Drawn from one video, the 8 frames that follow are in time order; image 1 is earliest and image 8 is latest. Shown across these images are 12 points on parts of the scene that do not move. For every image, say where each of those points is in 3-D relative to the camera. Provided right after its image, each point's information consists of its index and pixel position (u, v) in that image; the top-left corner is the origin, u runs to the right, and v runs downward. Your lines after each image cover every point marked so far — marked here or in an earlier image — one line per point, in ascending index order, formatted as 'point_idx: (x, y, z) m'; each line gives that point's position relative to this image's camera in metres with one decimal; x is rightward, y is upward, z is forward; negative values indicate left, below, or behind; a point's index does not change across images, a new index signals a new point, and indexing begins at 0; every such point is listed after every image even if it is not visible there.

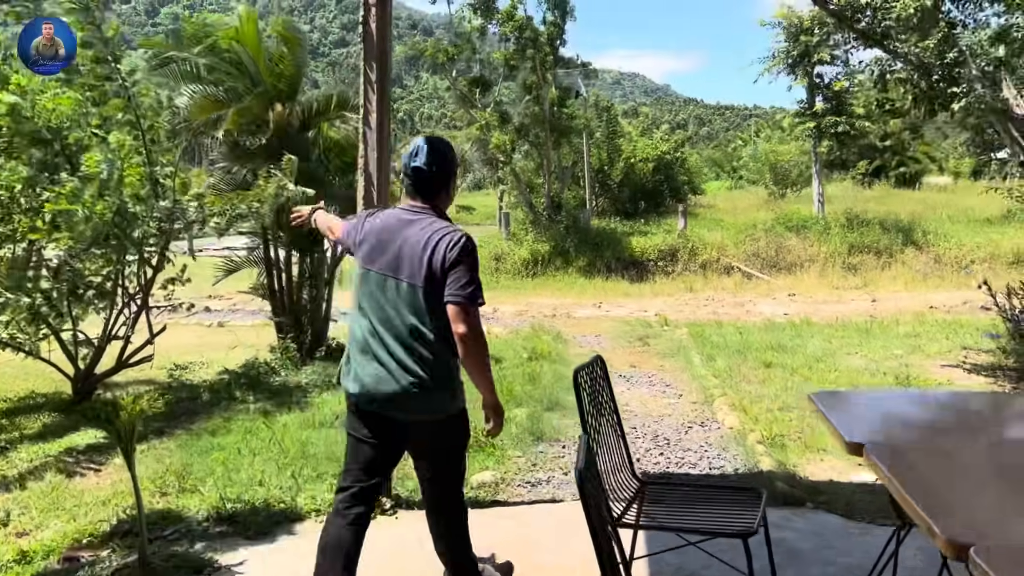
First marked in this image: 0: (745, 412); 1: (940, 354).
0: (+1.5, -0.8, +5.7) m
1: (+3.8, -0.6, +7.7) m
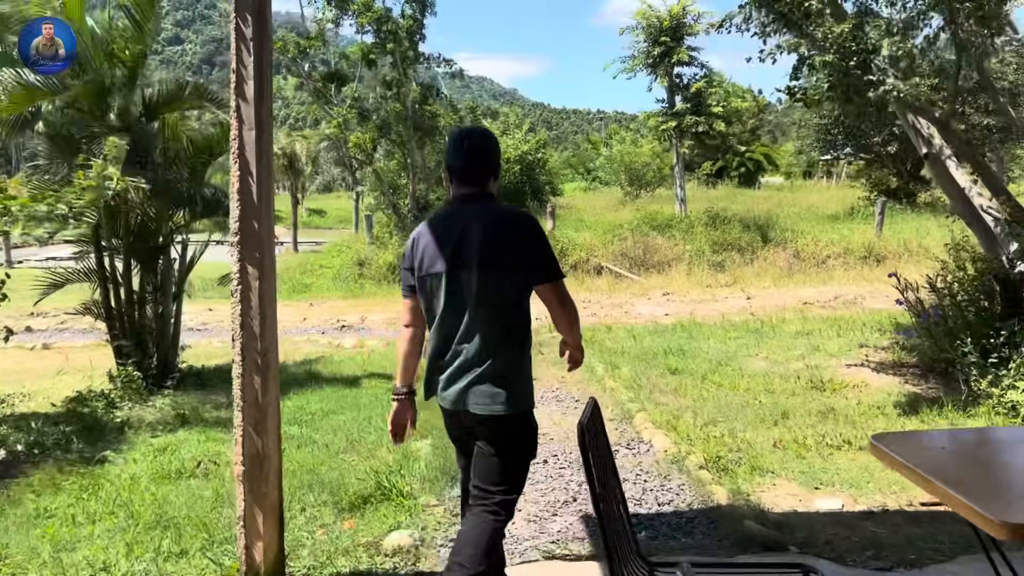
0: (+1.0, -0.8, +5.1) m
1: (+2.9, -0.6, +7.5) m
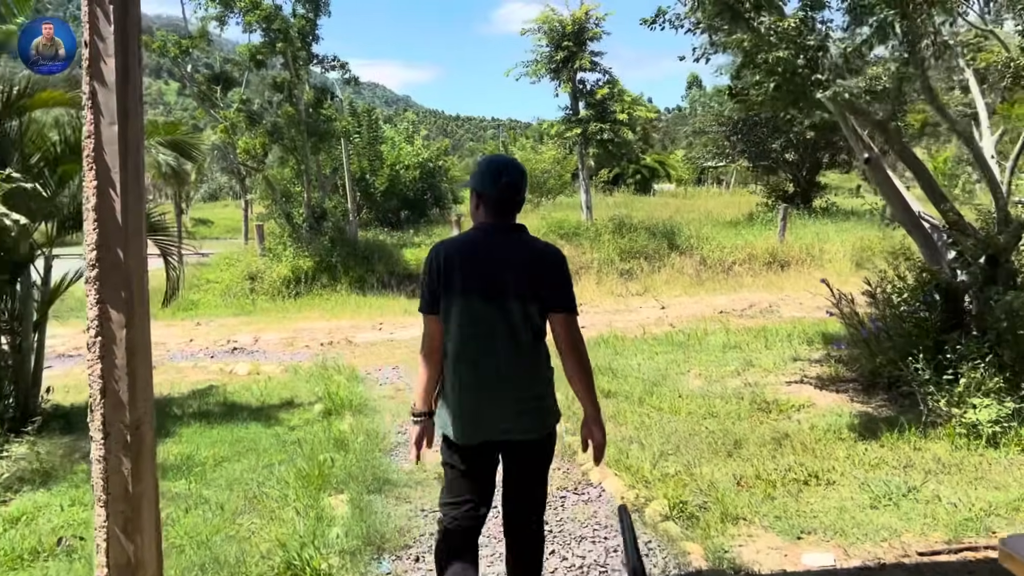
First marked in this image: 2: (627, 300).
0: (+0.6, -1.0, +4.6) m
1: (+2.2, -0.7, +7.1) m
2: (+1.8, -0.2, +13.5) m
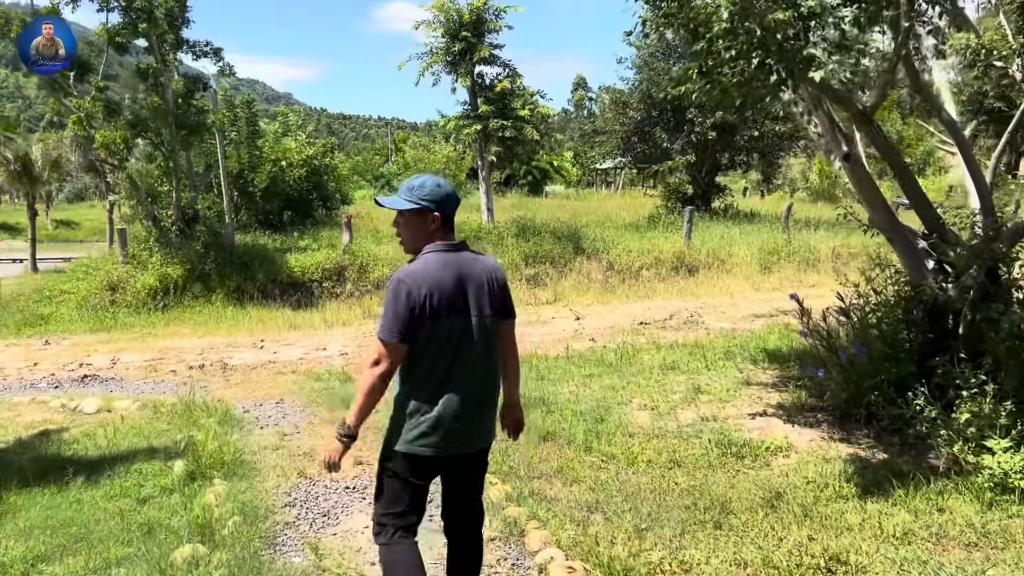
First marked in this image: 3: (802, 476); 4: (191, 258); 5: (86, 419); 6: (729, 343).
0: (+0.3, -1.1, +3.4) m
1: (+1.6, -0.8, +6.2) m
2: (+0.4, -0.3, +12.5) m
3: (+1.5, -1.0, +4.5) m
4: (-5.9, +0.6, +15.9) m
5: (-3.6, -1.1, +7.2) m
6: (+2.1, -0.5, +8.5) m
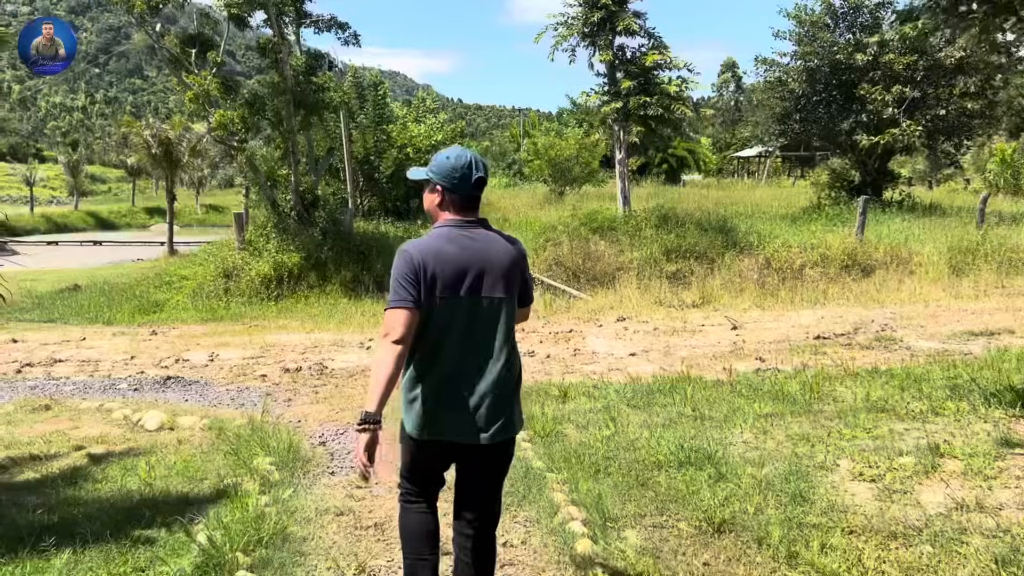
0: (+0.7, -1.2, +1.7) m
1: (+2.4, -0.9, +4.2) m
2: (+2.1, -0.3, +10.6) m
3: (+2.0, -1.1, +2.6) m
4: (-3.6, +0.7, +15.0) m
5: (-2.6, -1.1, +6.0) m
6: (+3.3, -0.6, +6.4) m
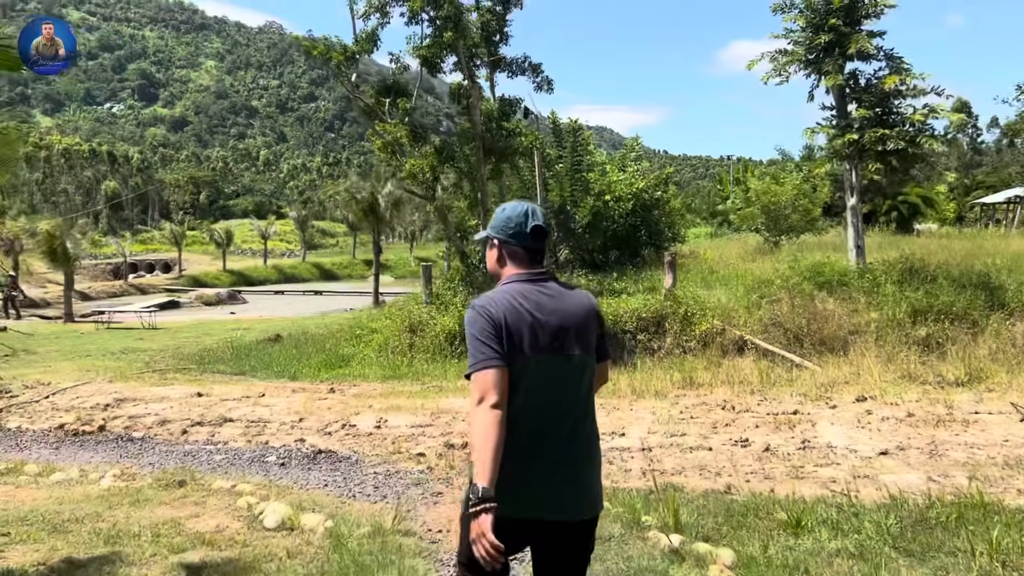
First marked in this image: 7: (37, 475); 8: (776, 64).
0: (+0.7, -1.3, 0.0) m
1: (+2.9, -1.2, +2.0) m
2: (+4.2, -1.0, +8.3) m
3: (+2.2, -1.3, +0.5) m
4: (-0.3, -0.2, +13.9) m
5: (-1.5, -1.4, +4.9) m
6: (+4.3, -1.1, +3.9) m
7: (-4.0, -1.6, +7.3) m
8: (+4.2, +3.6, +13.8) m
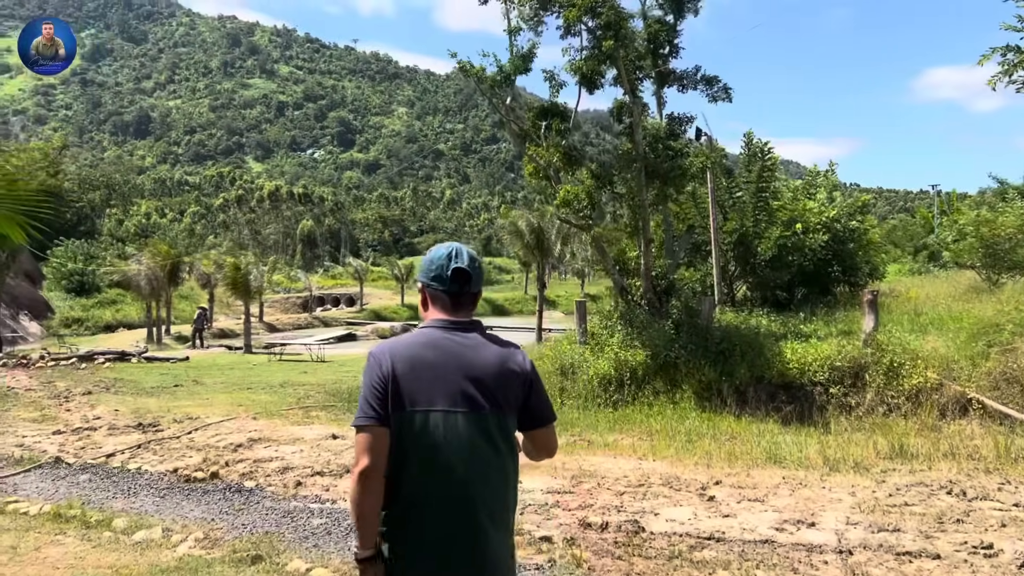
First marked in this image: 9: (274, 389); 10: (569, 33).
0: (+0.2, -1.3, -1.6) m
1: (+2.8, -1.3, -0.1) m
2: (+5.3, -1.4, +5.9) m
3: (+1.8, -1.3, -1.4) m
4: (+2.1, -0.8, +12.3) m
5: (-0.9, -1.6, +3.7) m
6: (+4.5, -1.3, +1.5) m
7: (-3.0, -1.8, +6.5) m
8: (+6.5, +3.0, +11.4) m
9: (-4.9, -2.1, +17.5) m
10: (+0.8, +3.7, +12.4) m
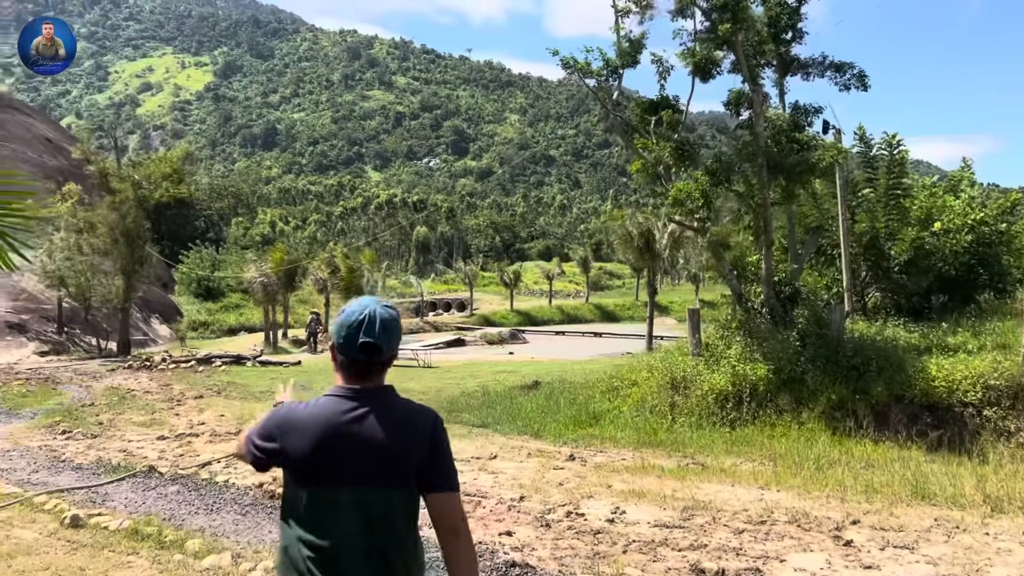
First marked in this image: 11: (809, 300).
0: (-0.2, -1.3, -2.4) m
1: (+2.6, -1.3, -1.2) m
2: (+5.9, -1.5, +4.4) m
3: (+1.4, -1.3, -2.4) m
4: (+3.5, -0.9, +11.2) m
5: (-0.6, -1.6, +3.0) m
6: (+4.5, -1.3, +0.2) m
7: (-2.3, -1.9, +6.1) m
8: (+7.7, +2.9, +9.7) m
9: (-2.7, -2.2, +17.3) m
10: (+2.3, +3.6, +11.5) m
11: (+4.5, -0.2, +12.9) m
